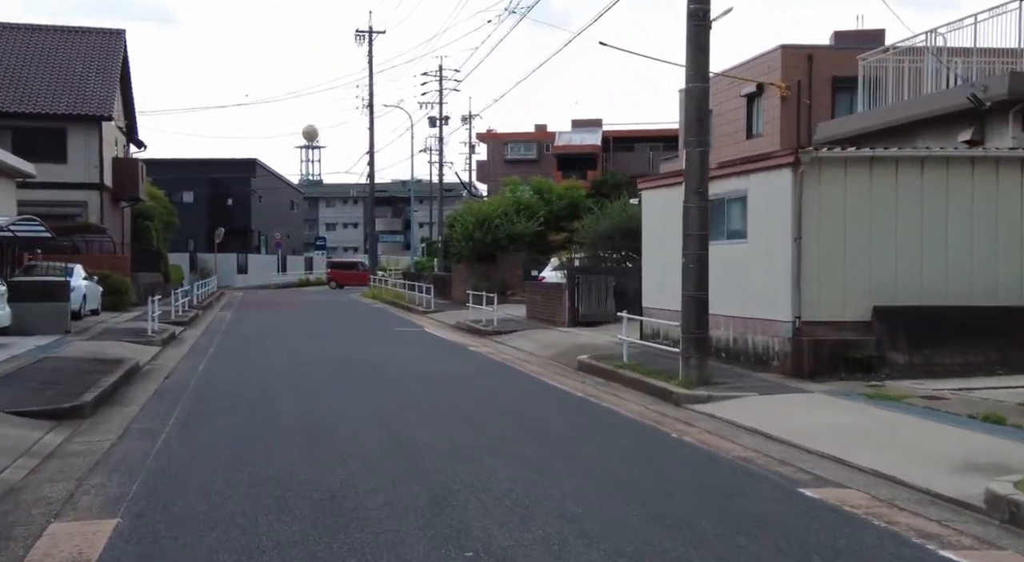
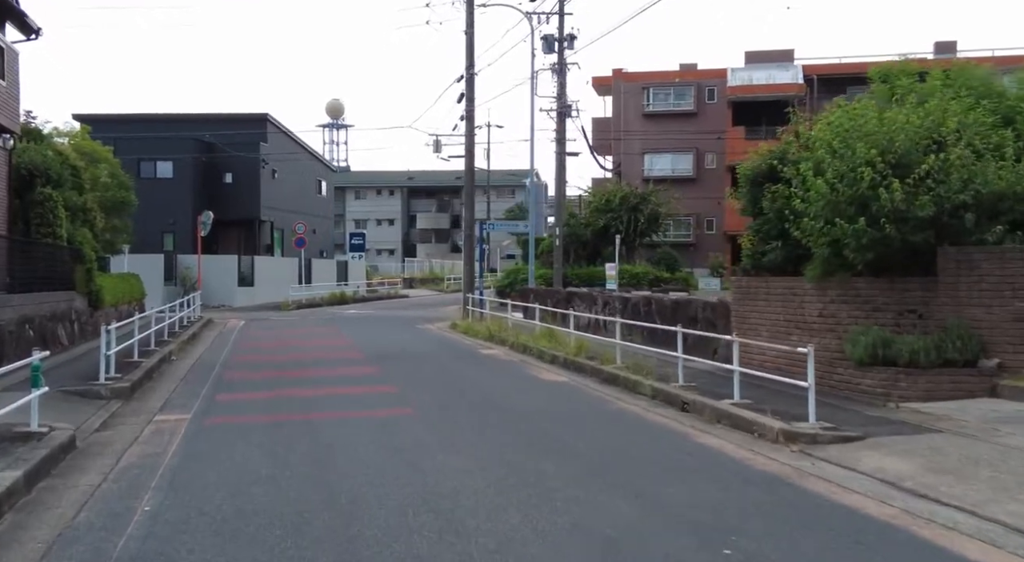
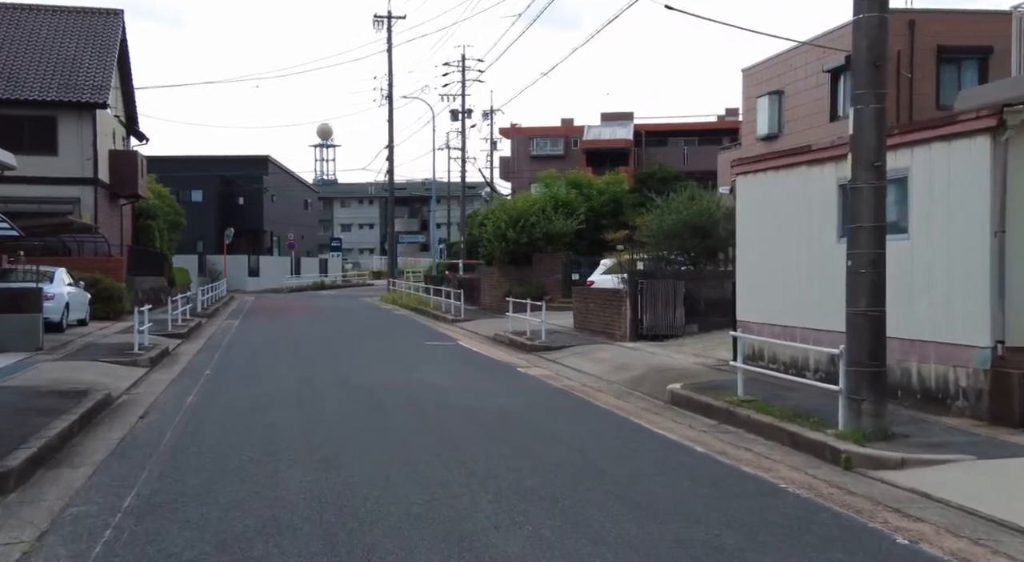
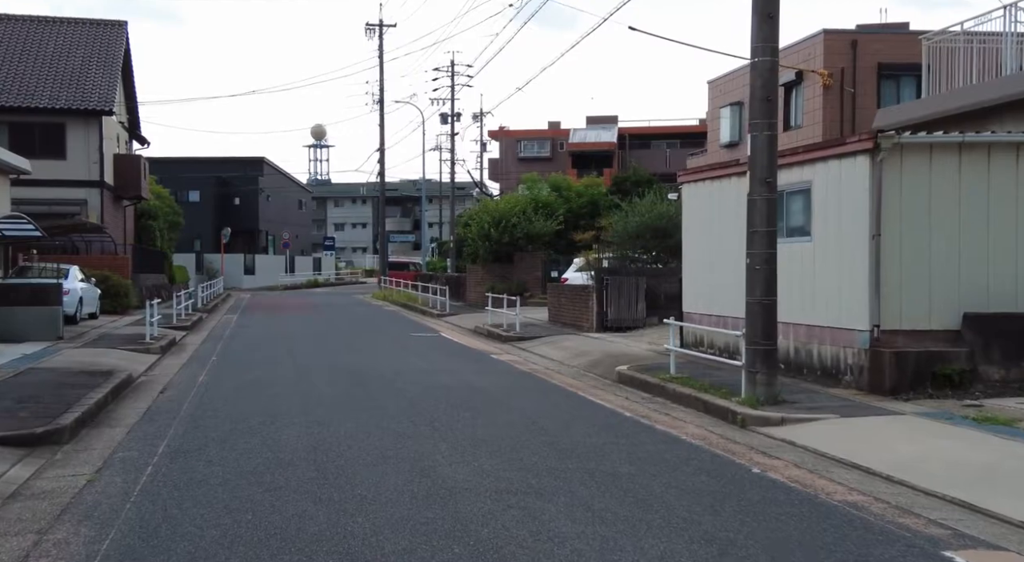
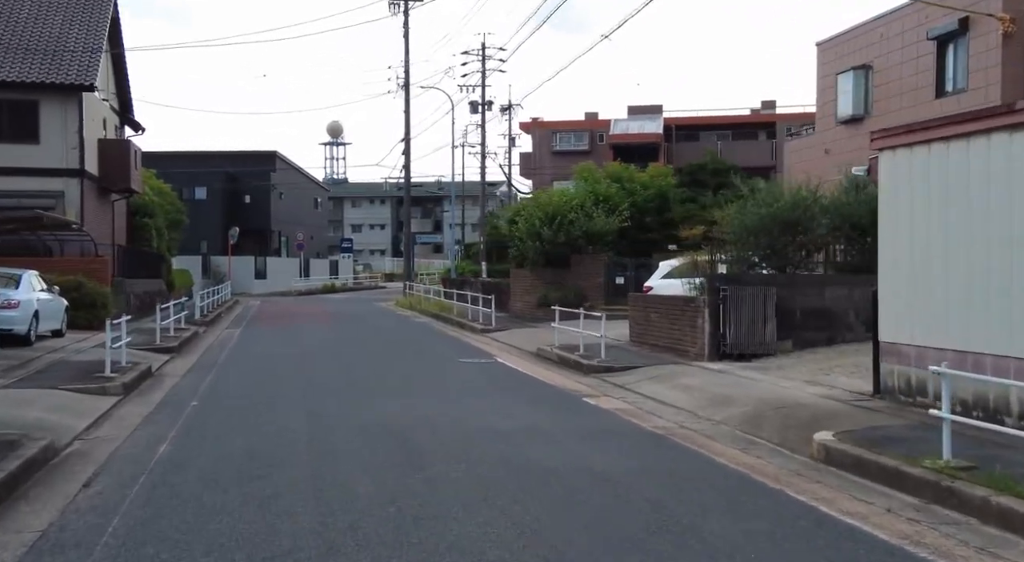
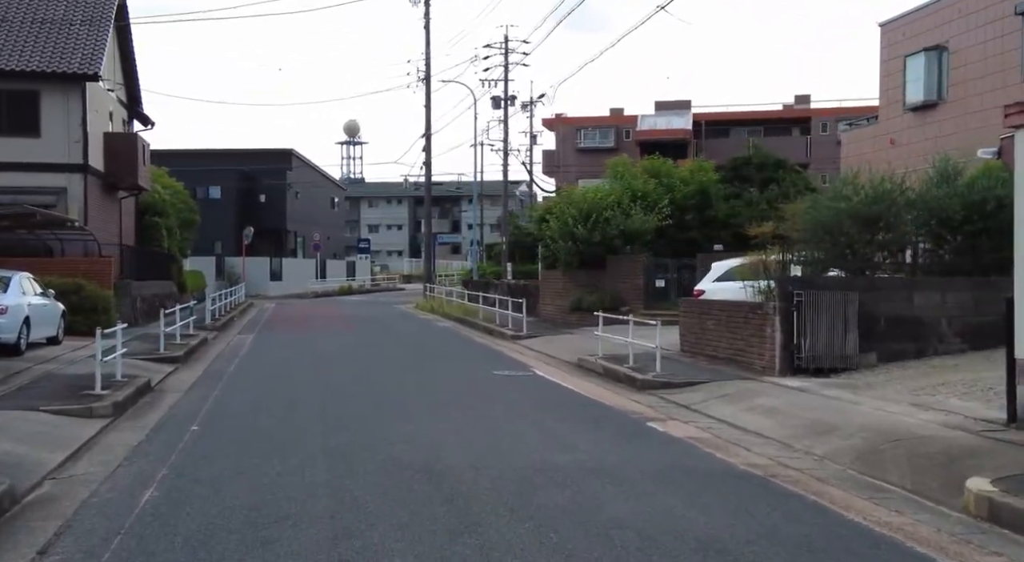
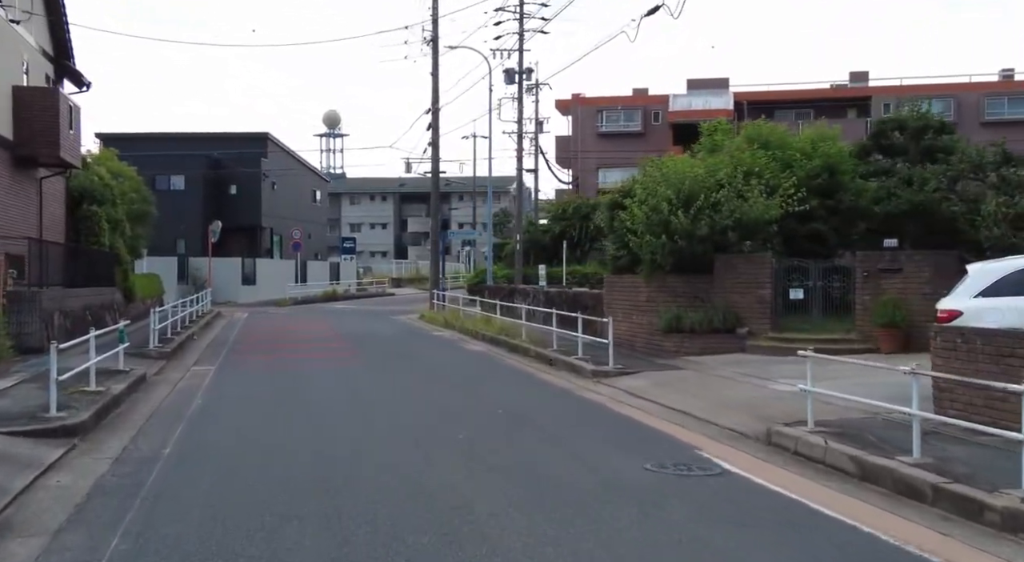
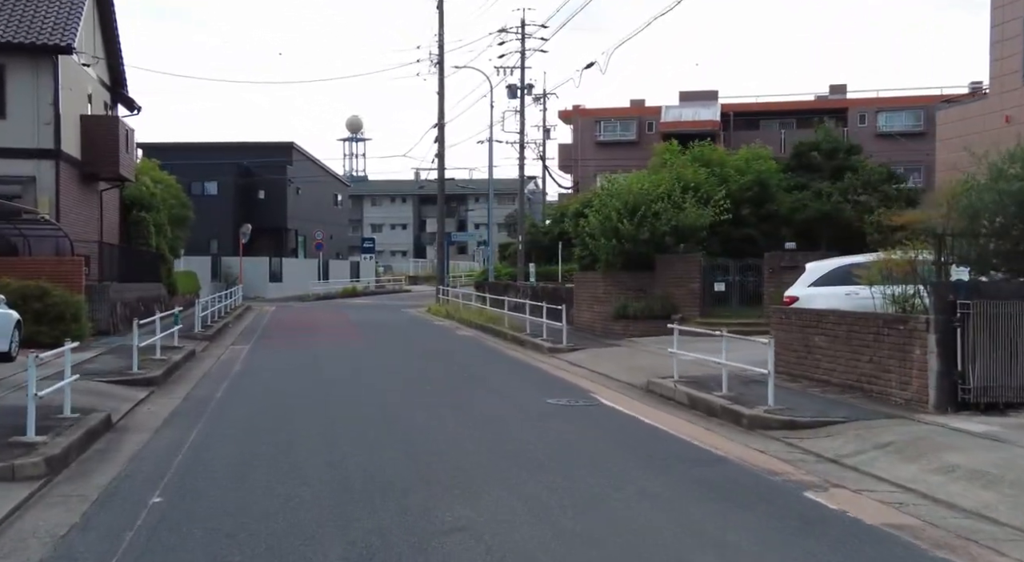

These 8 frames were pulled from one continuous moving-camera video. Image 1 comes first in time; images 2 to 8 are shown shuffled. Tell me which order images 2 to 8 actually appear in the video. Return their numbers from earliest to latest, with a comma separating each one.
4, 3, 5, 6, 8, 7, 2
